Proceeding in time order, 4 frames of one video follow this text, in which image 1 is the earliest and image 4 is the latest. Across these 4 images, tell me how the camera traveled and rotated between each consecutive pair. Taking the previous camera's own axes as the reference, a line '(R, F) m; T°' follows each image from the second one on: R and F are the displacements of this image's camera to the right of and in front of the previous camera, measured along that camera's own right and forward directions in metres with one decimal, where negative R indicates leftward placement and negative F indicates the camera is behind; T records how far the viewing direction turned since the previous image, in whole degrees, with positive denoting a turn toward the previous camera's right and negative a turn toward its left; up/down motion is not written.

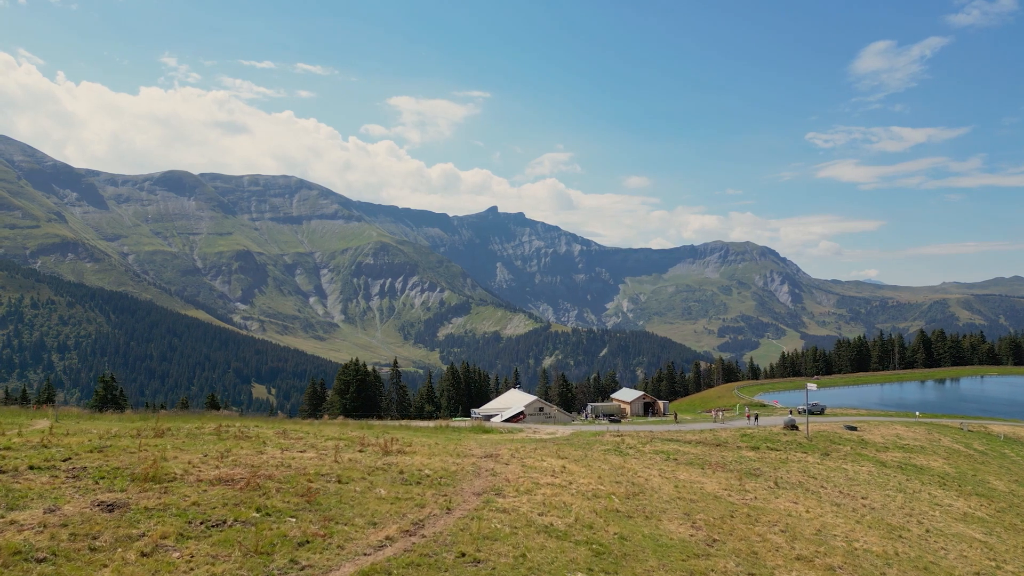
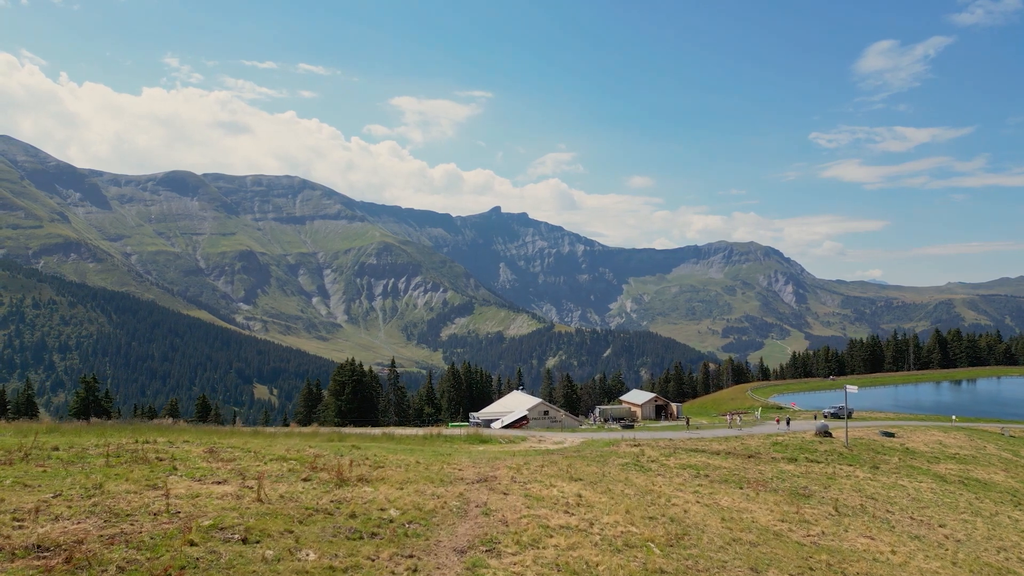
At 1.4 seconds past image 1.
(+0.1, +4.8) m; 0°
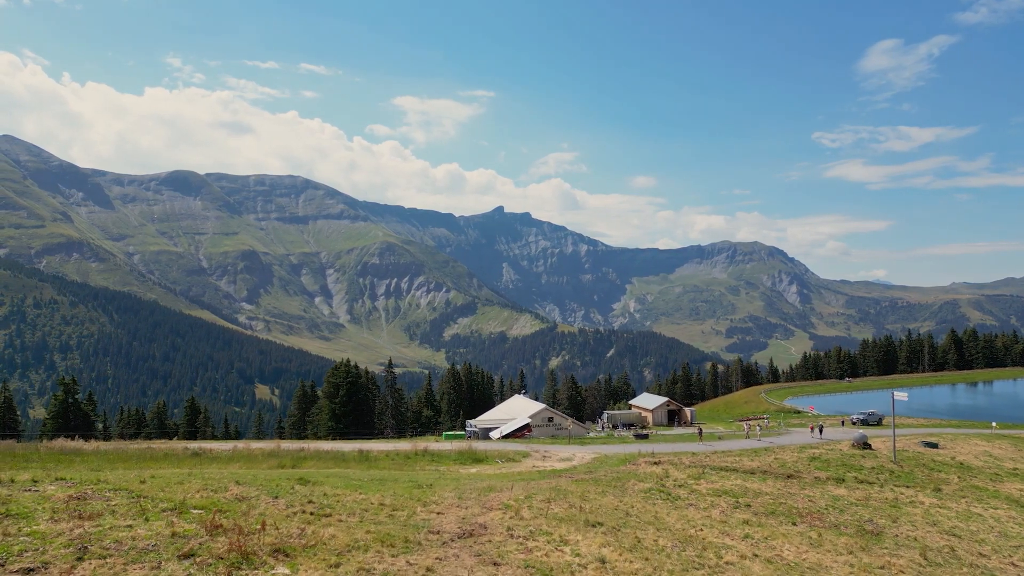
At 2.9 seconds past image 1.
(+0.2, +4.7) m; 0°
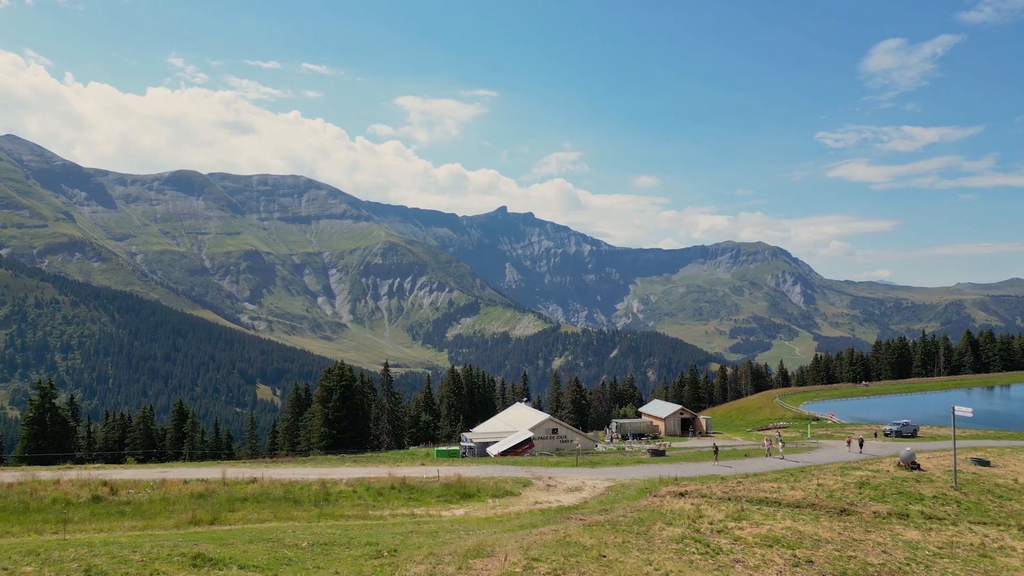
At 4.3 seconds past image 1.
(+0.2, +4.7) m; 0°
